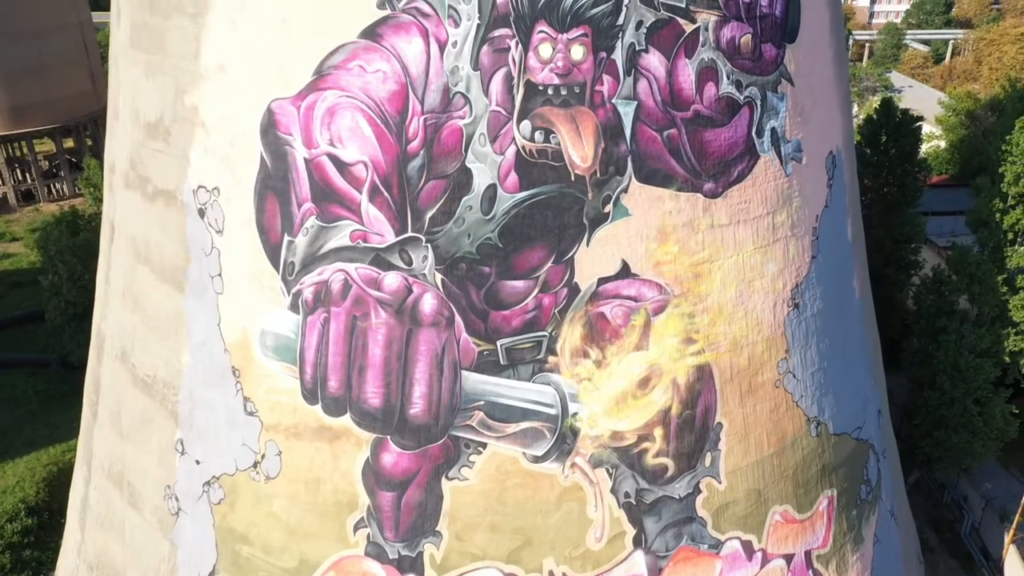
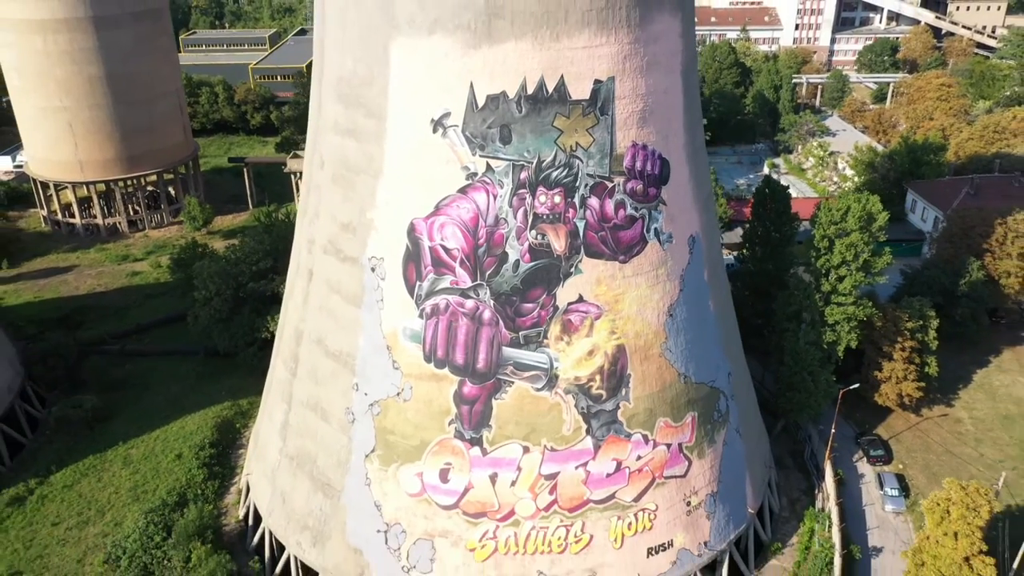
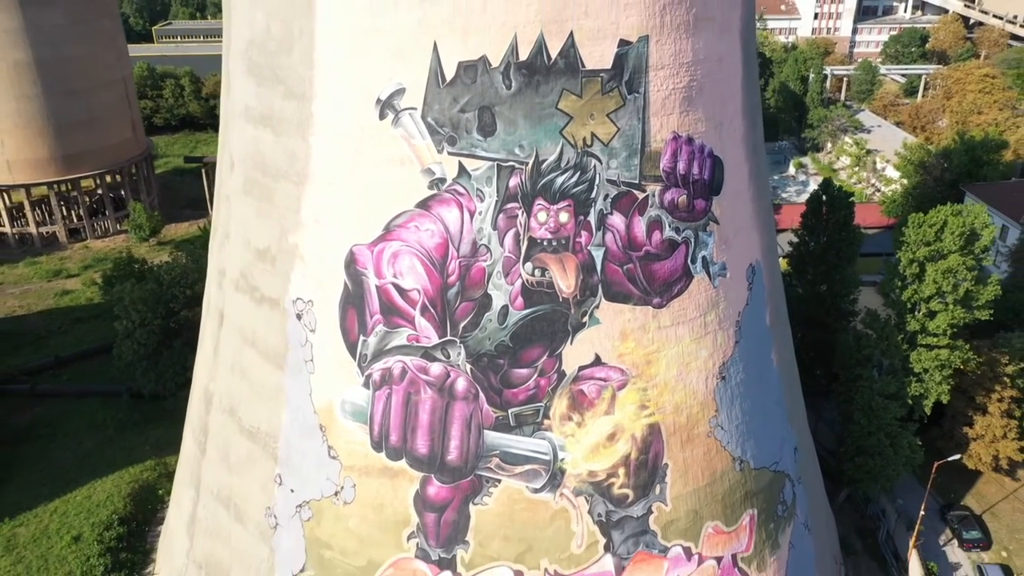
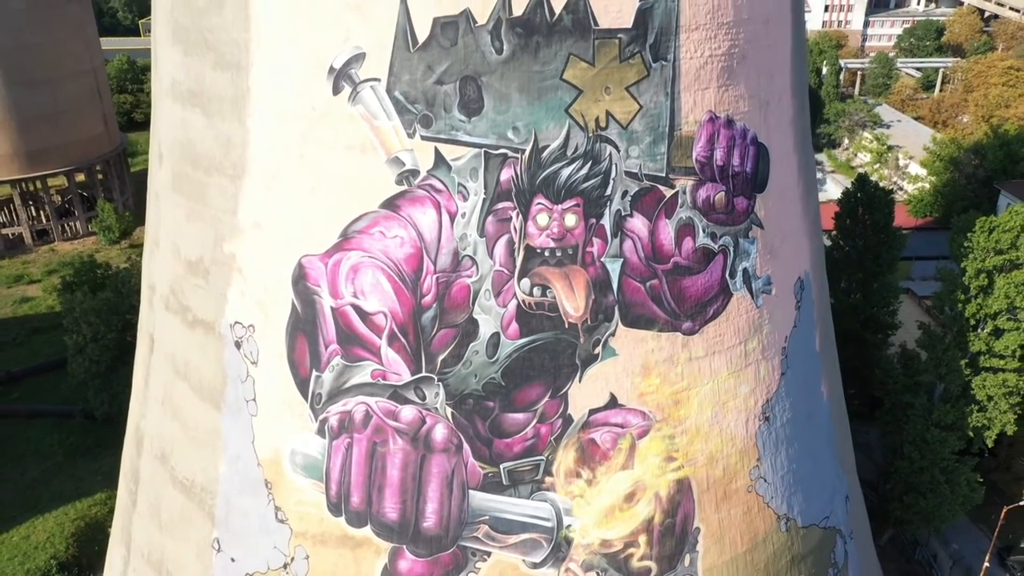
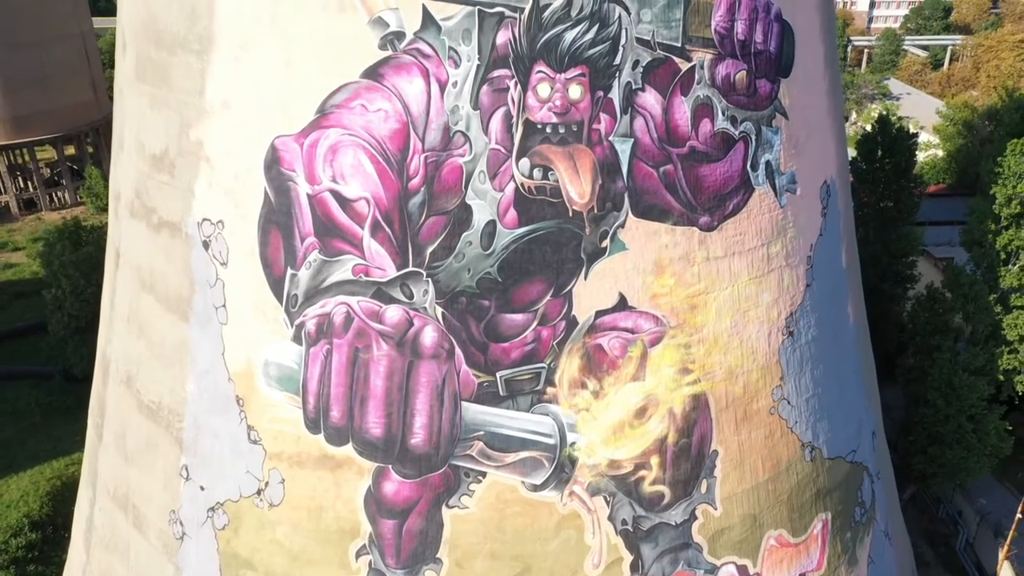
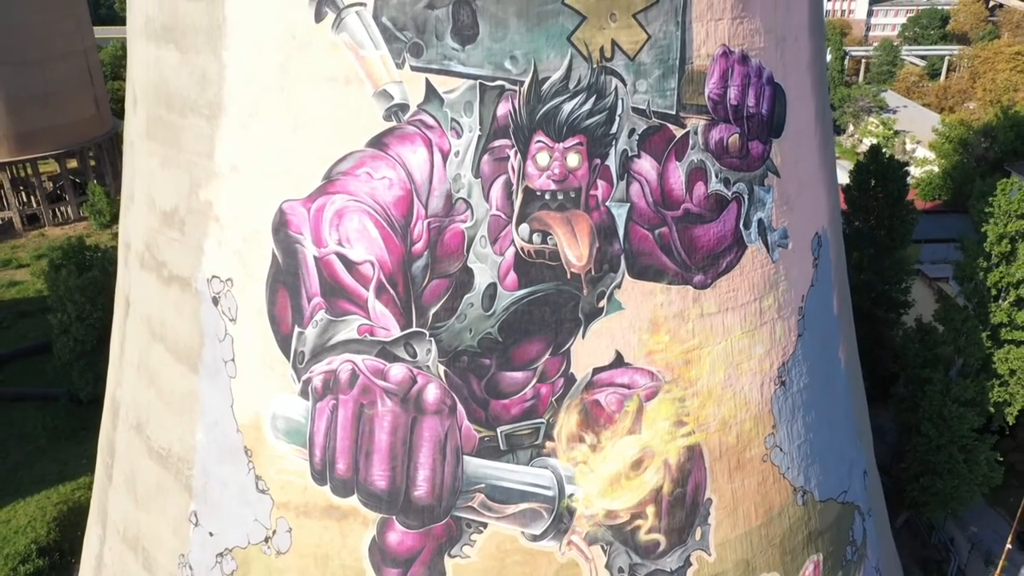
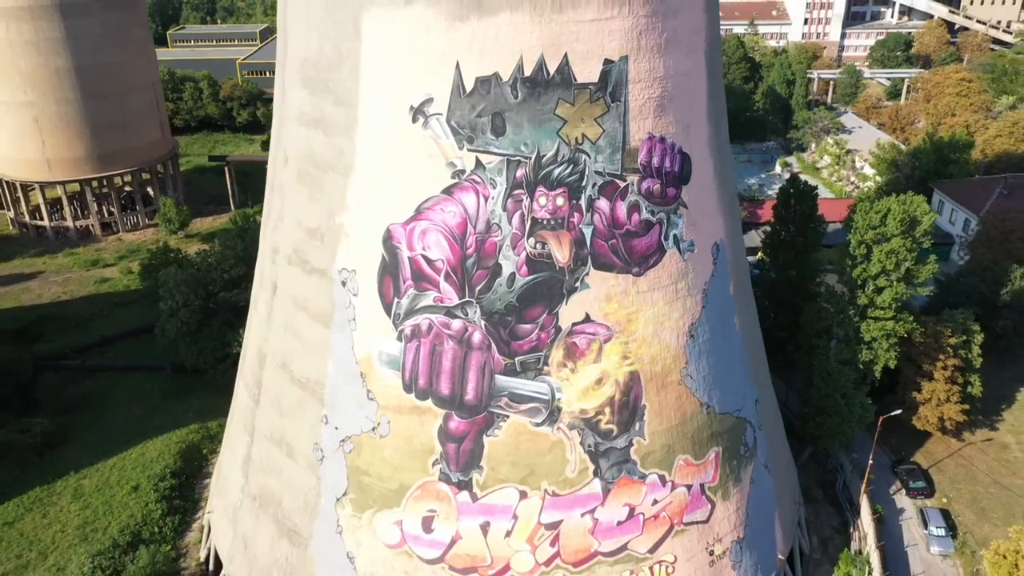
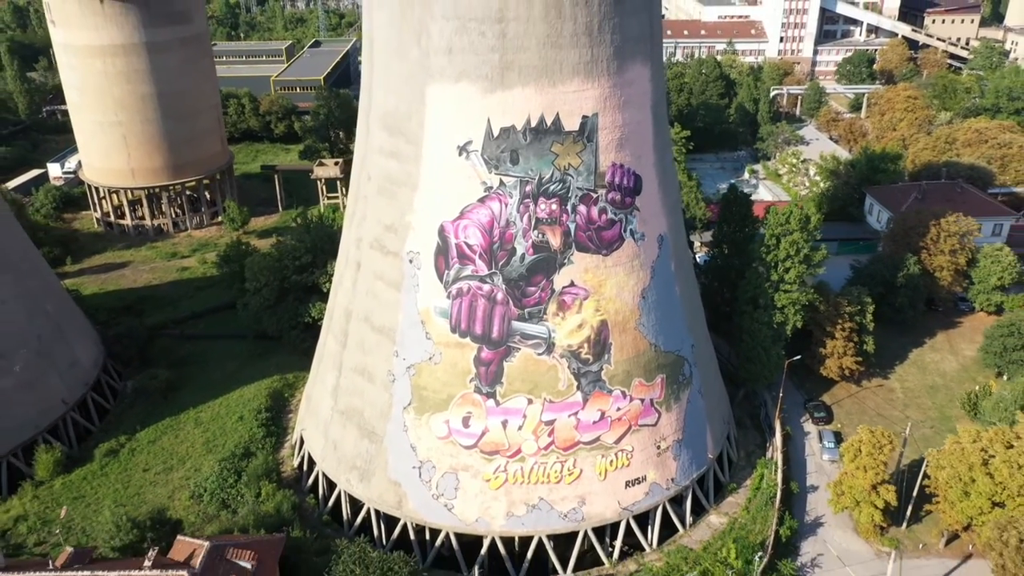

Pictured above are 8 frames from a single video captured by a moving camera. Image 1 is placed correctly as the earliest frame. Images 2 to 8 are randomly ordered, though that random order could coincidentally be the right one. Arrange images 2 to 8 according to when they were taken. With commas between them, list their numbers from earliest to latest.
5, 6, 4, 3, 7, 2, 8
